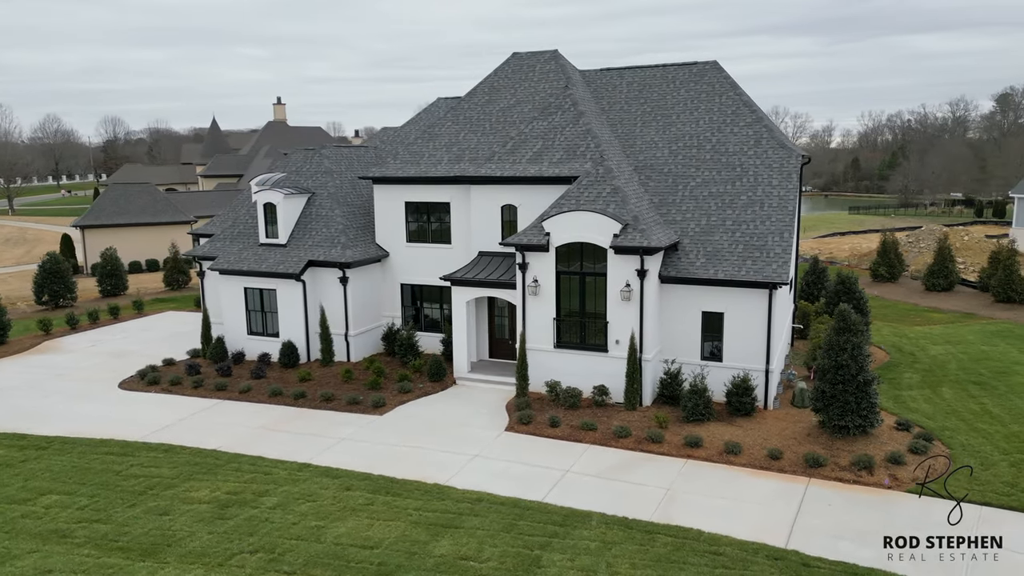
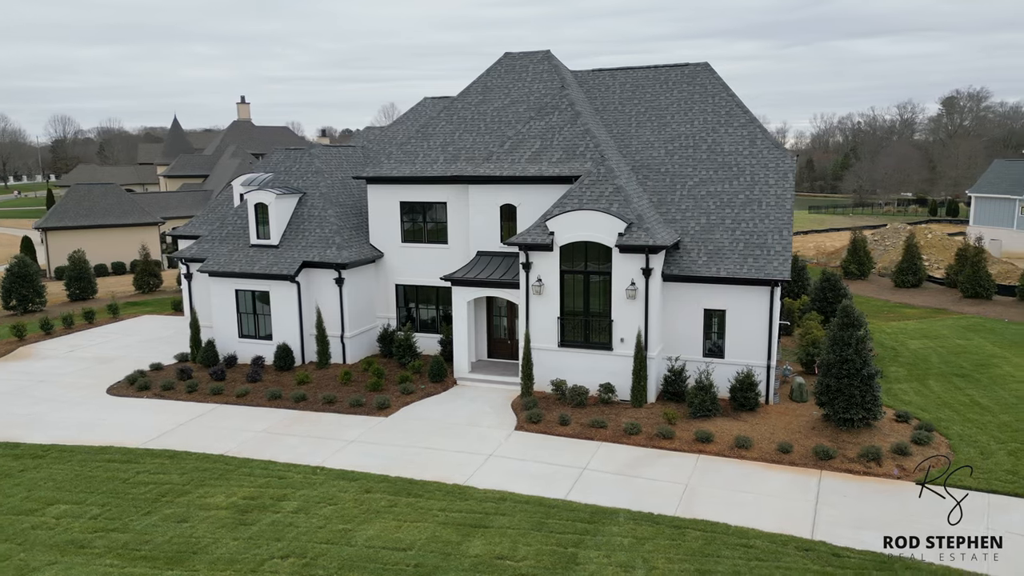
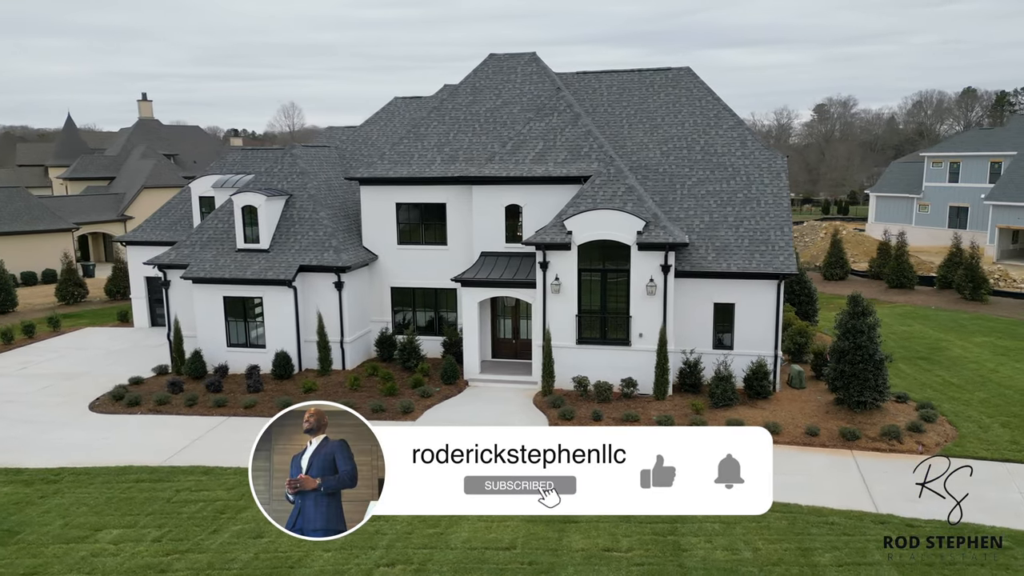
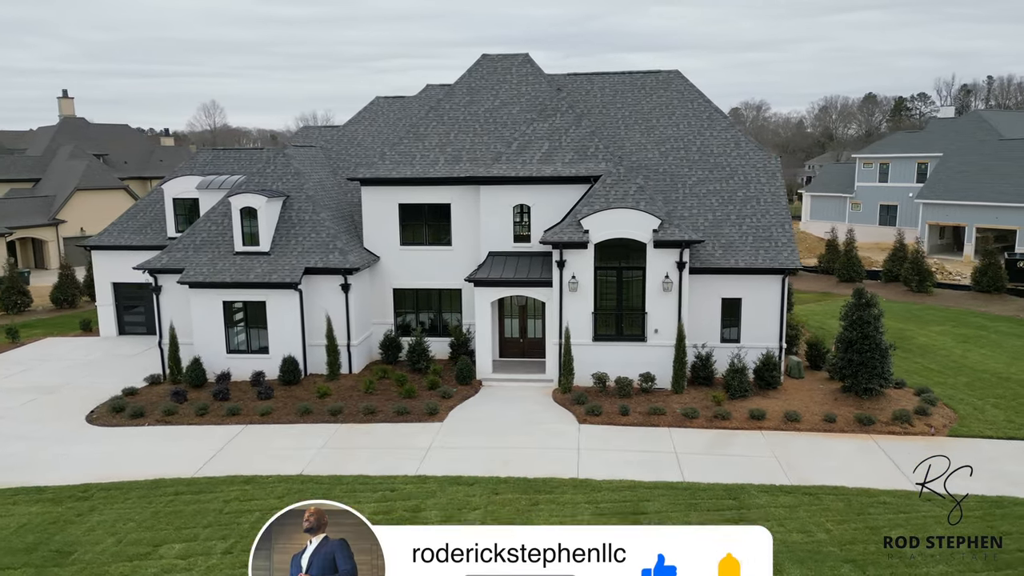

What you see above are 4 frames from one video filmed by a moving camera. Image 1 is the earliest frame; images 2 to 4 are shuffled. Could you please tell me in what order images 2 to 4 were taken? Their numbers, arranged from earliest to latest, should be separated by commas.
2, 3, 4
